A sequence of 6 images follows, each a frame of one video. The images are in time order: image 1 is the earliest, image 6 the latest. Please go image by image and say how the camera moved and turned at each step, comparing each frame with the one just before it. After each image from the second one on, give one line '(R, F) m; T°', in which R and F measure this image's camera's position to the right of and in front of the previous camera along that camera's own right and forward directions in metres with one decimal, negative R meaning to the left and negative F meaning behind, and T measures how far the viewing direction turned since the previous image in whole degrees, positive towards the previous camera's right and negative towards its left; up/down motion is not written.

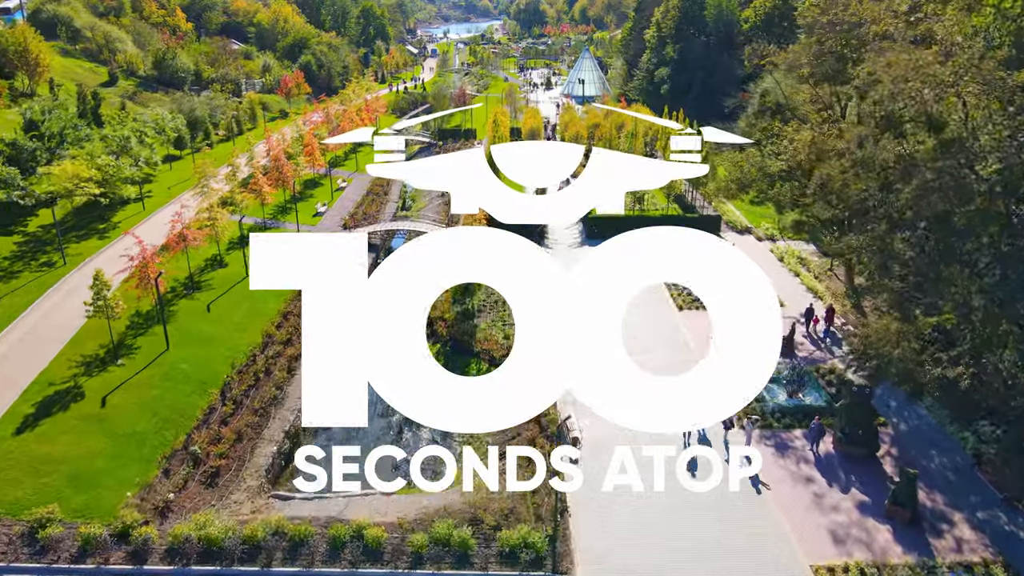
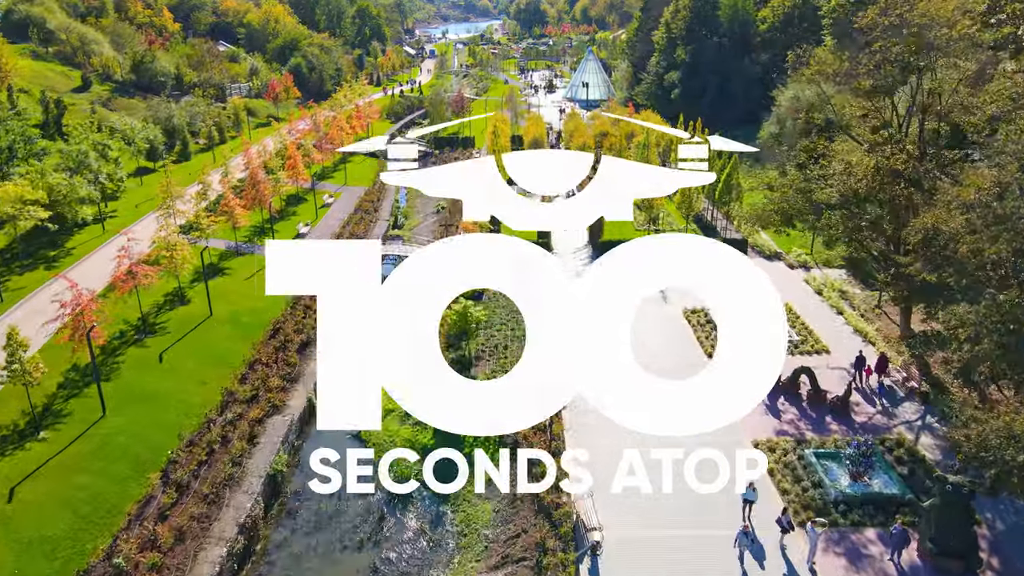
(-0.1, +5.1) m; 0°
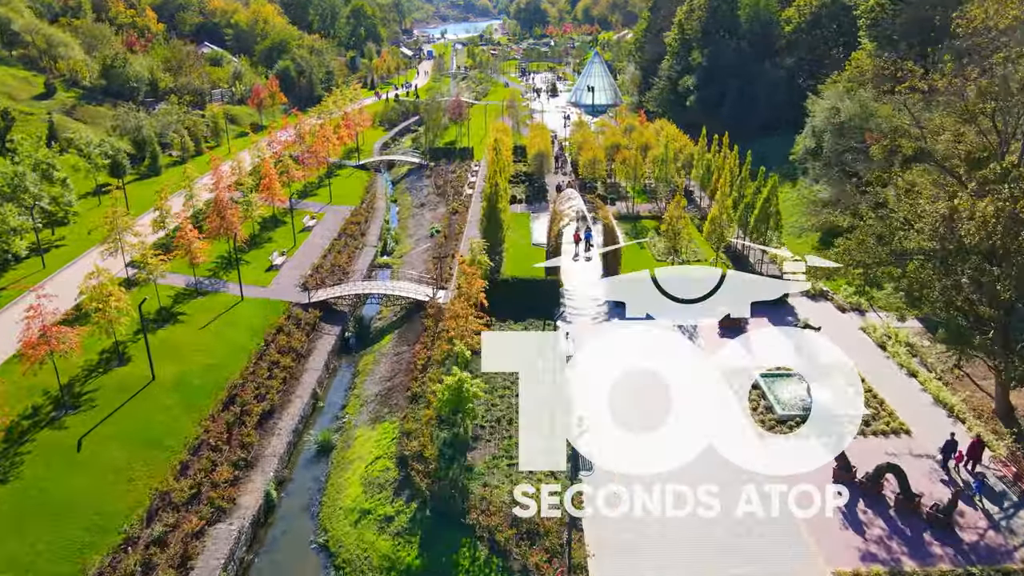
(-0.2, +6.1) m; 0°
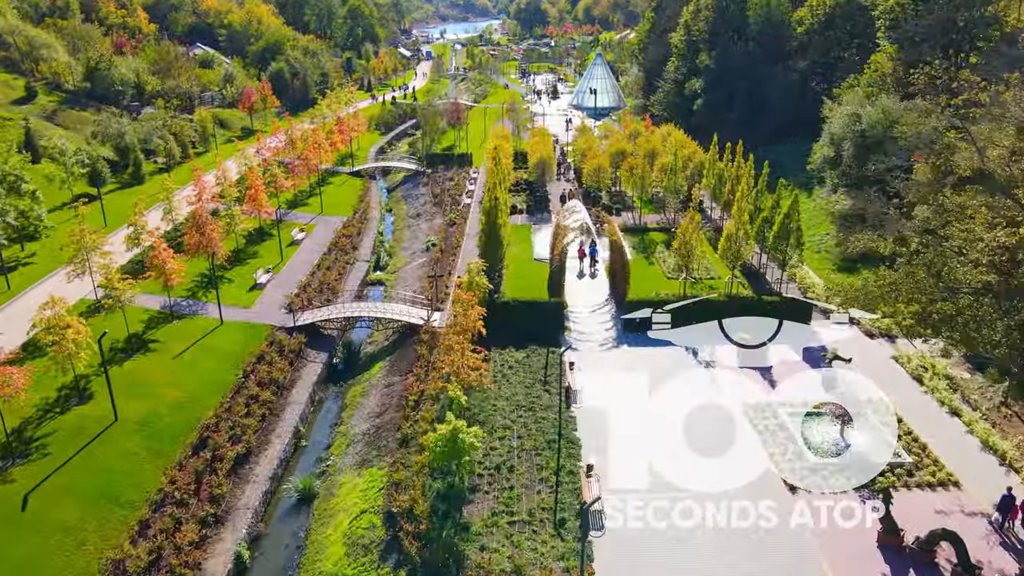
(0.0, +2.8) m; 0°
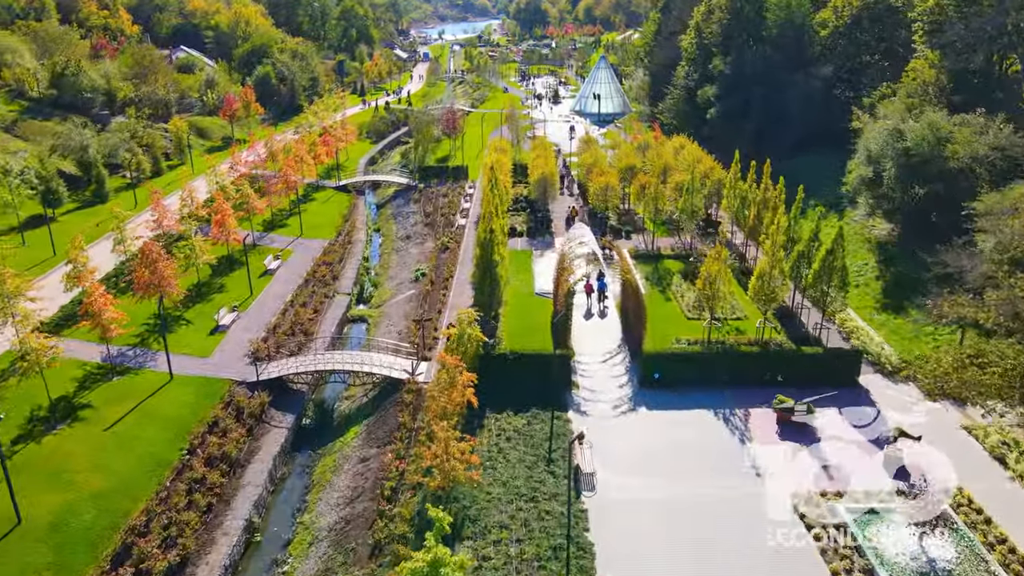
(+0.1, +5.1) m; 0°
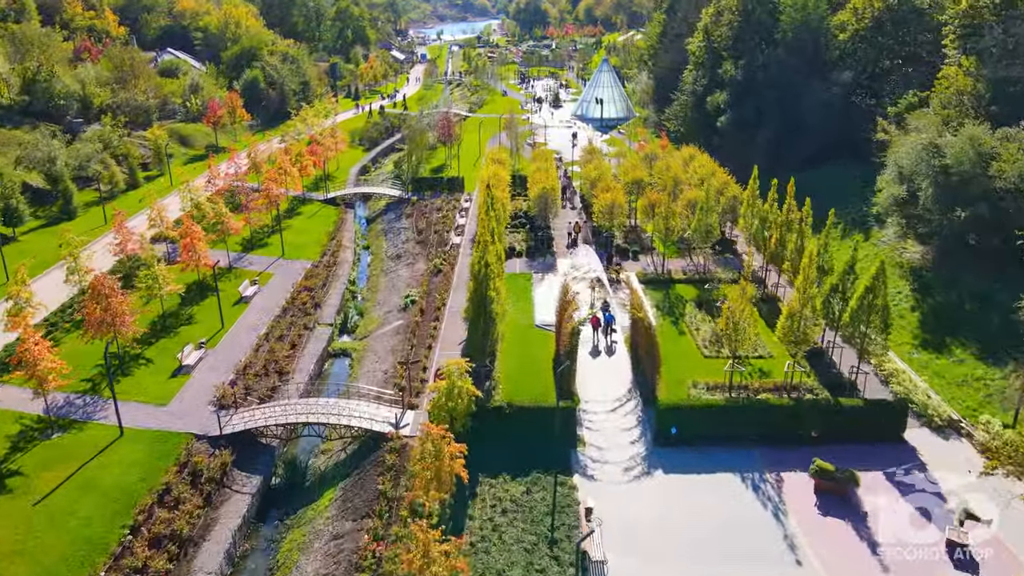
(+0.1, +3.7) m; 0°
